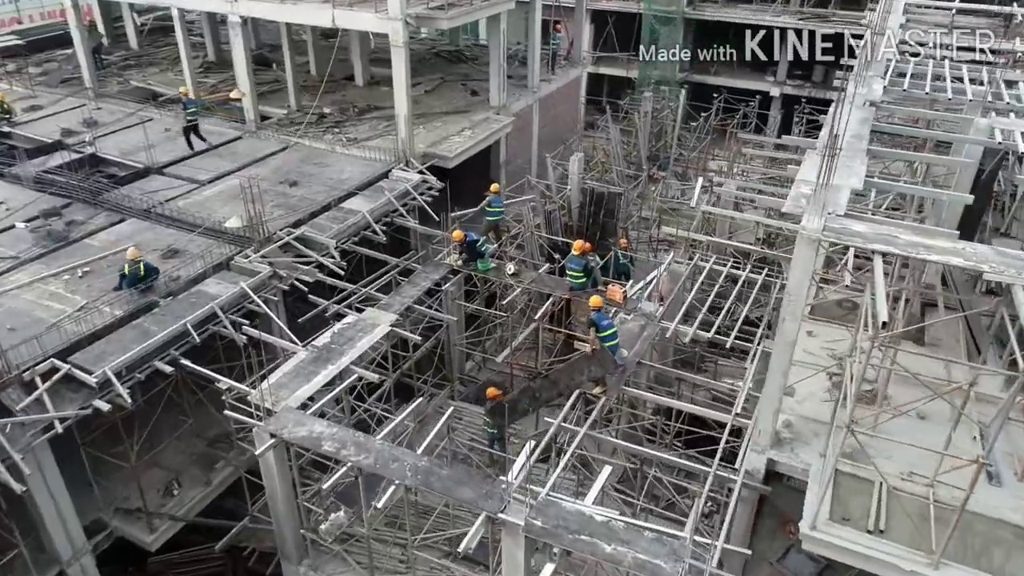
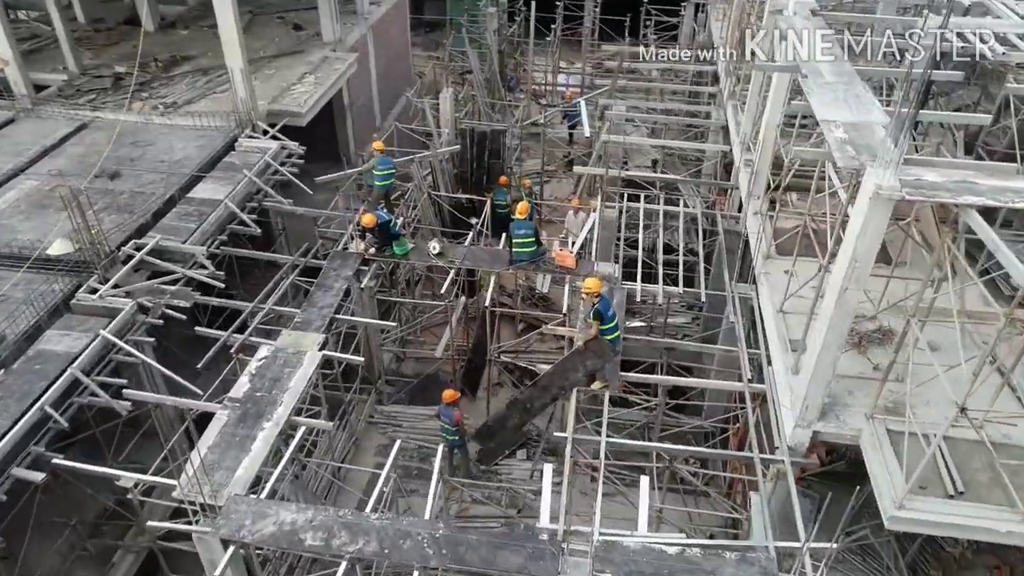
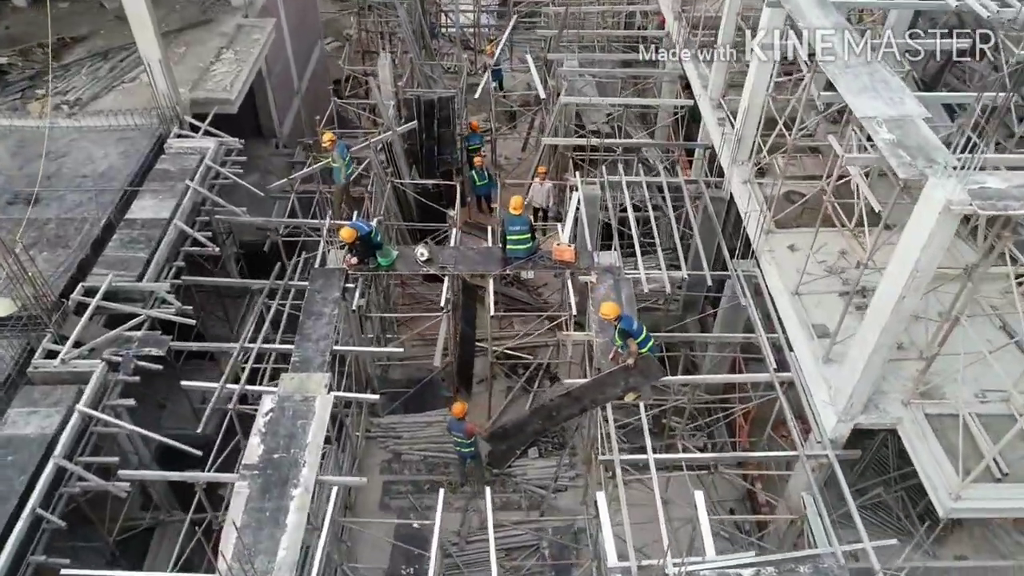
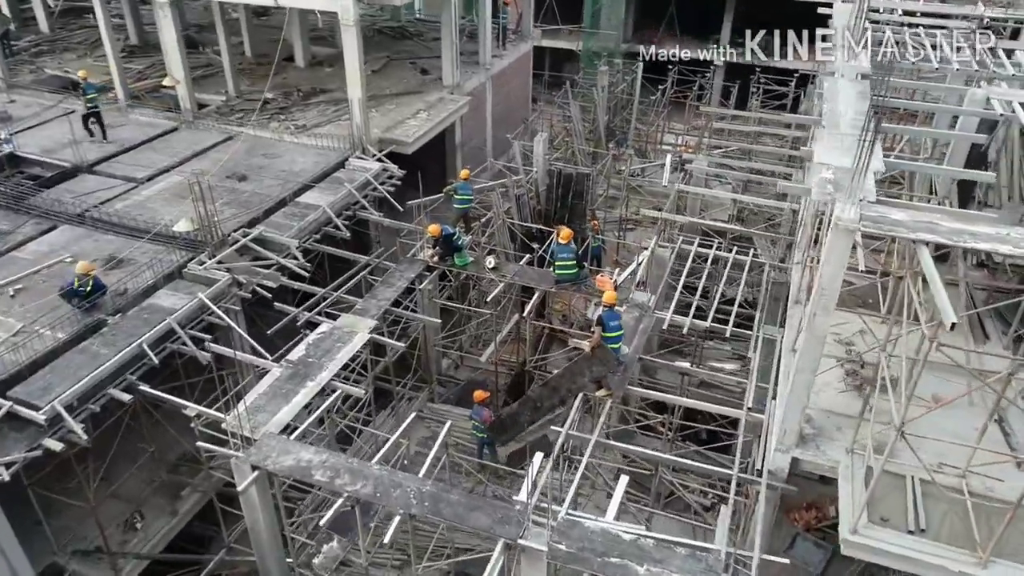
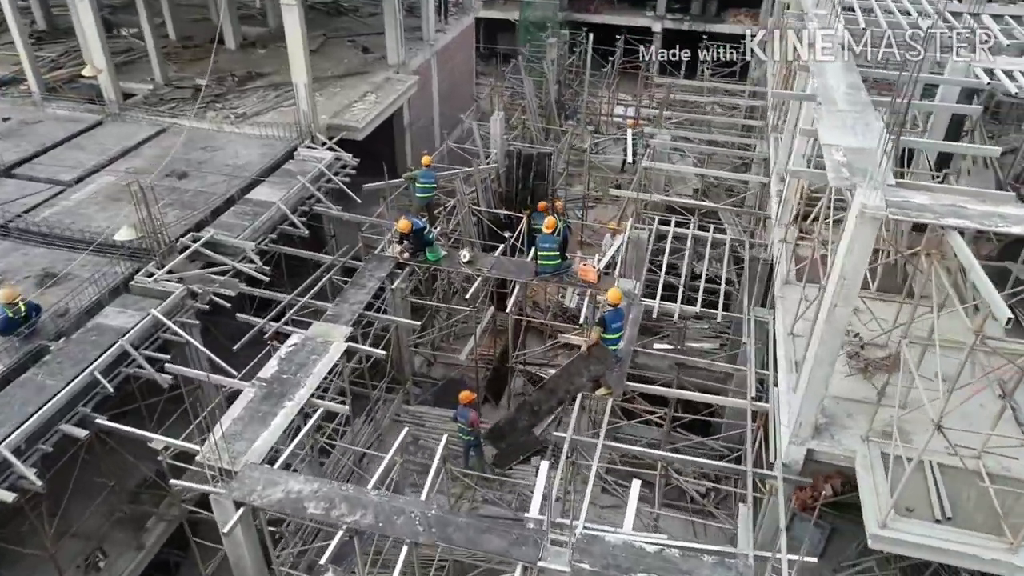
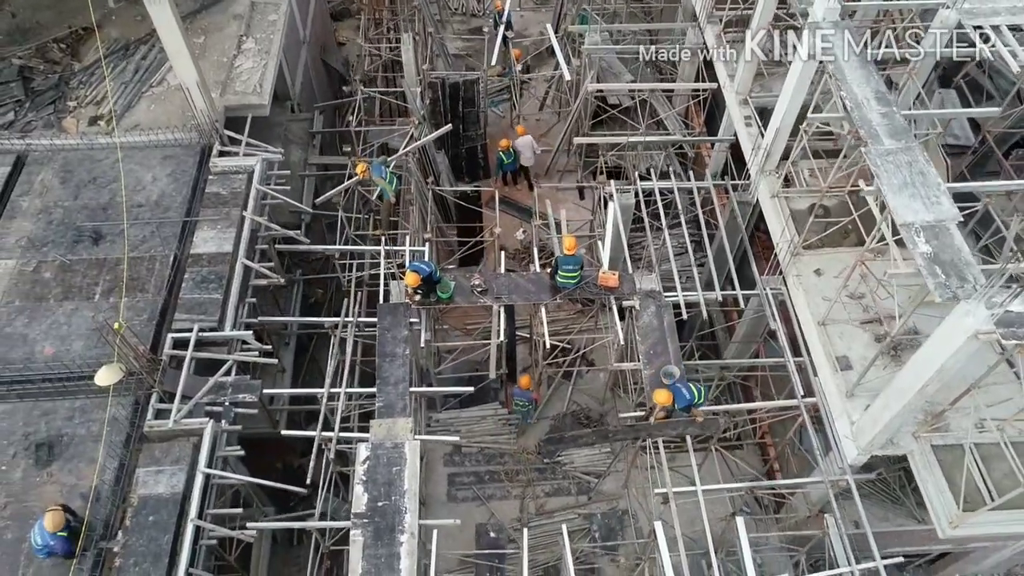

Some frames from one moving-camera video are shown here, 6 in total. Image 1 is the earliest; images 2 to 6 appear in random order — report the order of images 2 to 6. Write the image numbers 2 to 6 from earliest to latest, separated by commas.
4, 5, 2, 3, 6
